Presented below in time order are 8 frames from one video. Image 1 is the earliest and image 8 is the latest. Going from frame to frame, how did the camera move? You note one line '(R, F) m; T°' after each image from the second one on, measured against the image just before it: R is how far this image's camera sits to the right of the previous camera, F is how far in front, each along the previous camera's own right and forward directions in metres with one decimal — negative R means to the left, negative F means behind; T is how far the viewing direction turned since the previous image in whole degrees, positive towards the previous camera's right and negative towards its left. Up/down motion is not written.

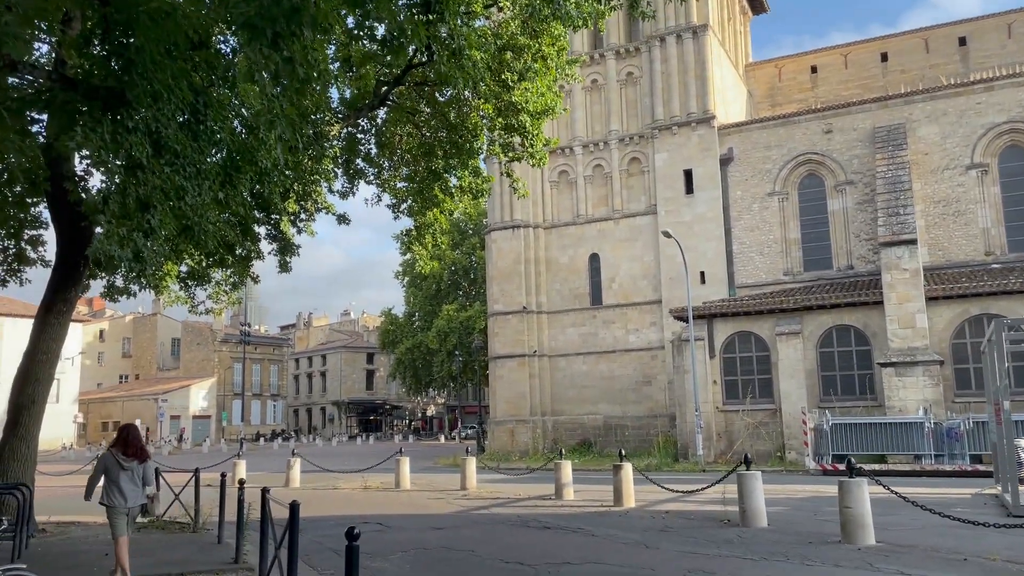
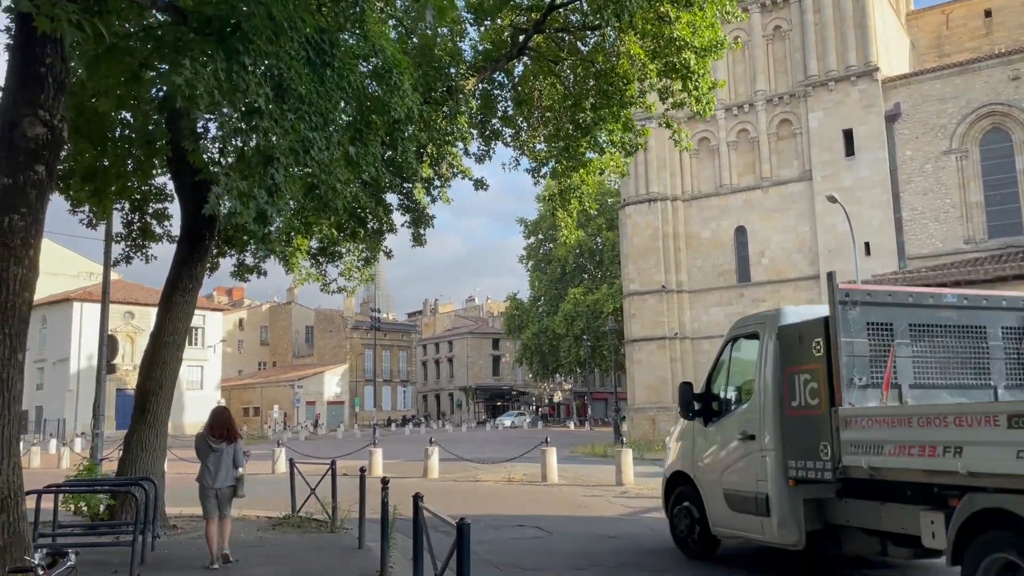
(-0.7, +1.9) m; -8°
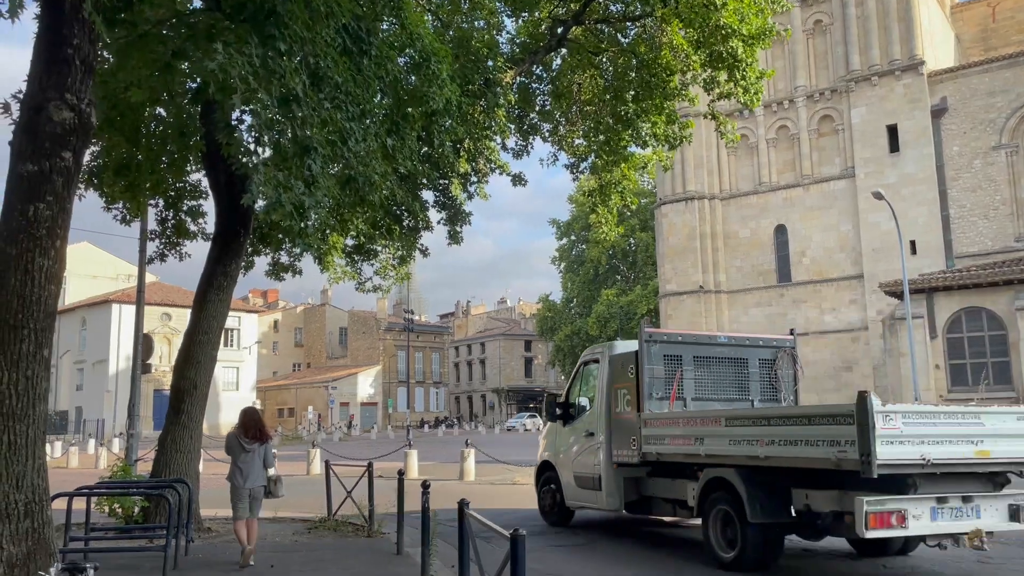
(-0.1, +0.4) m; -2°
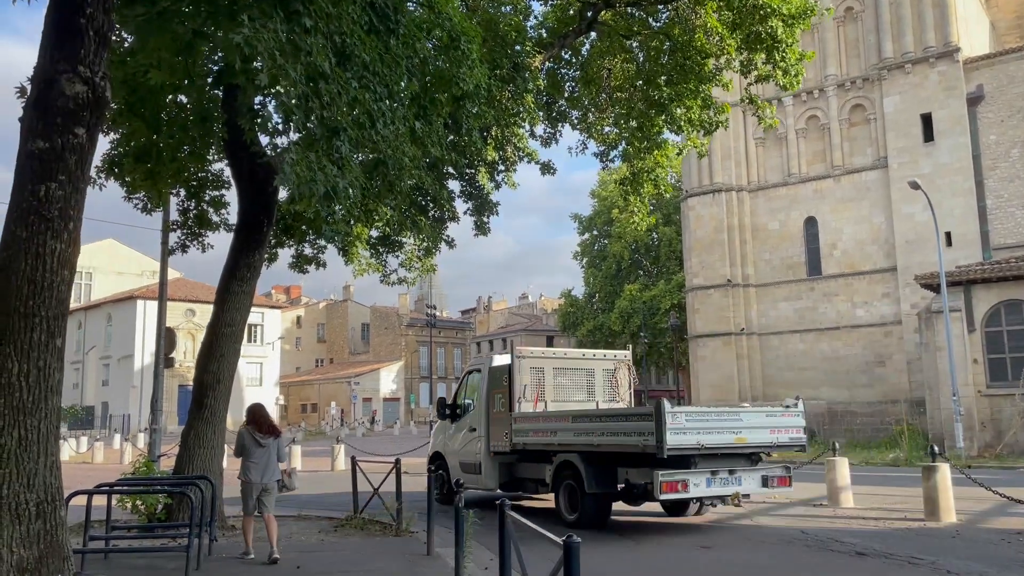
(-0.1, +0.4) m; -1°
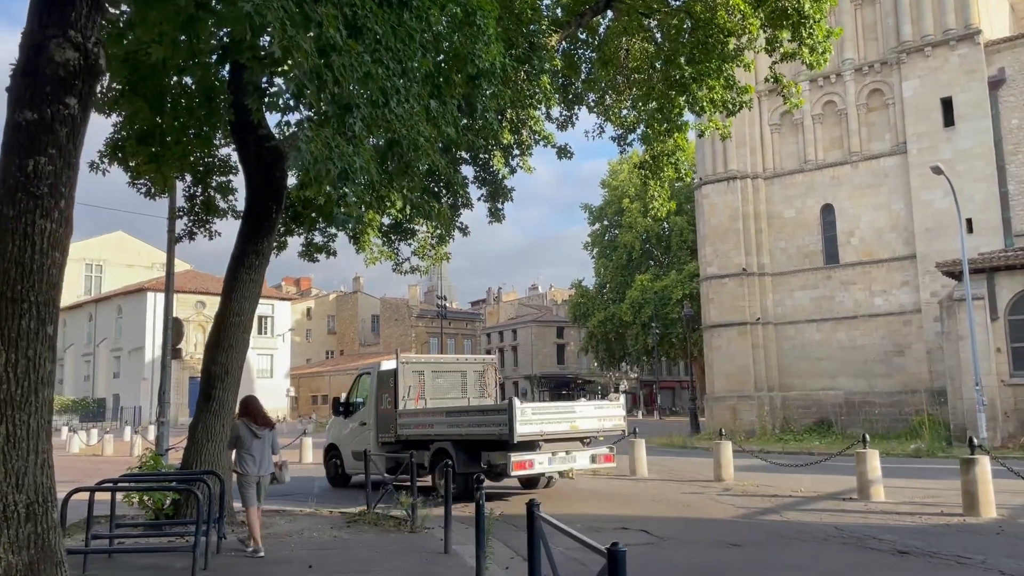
(-0.1, +0.4) m; -1°
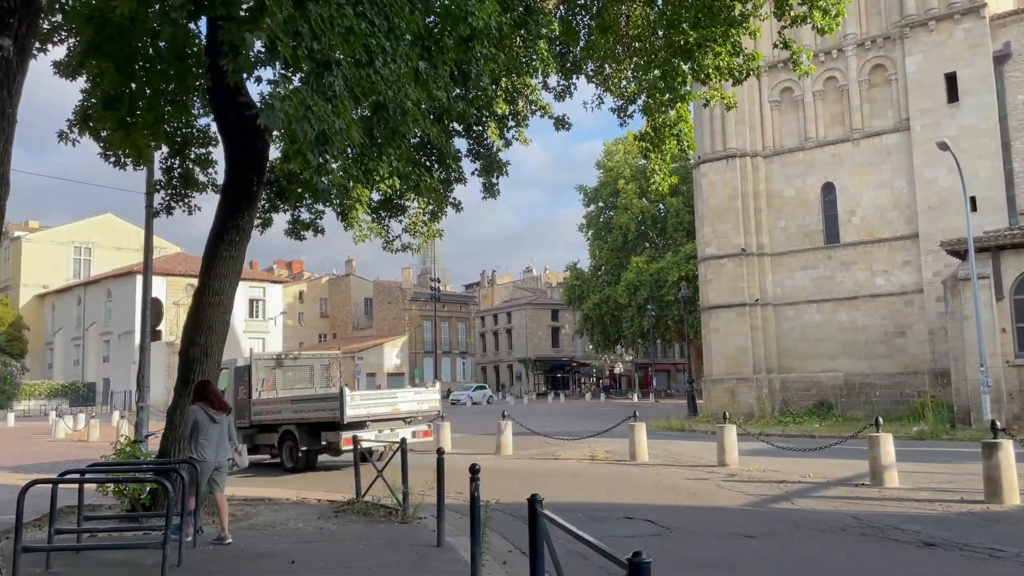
(0.0, +0.6) m; 0°
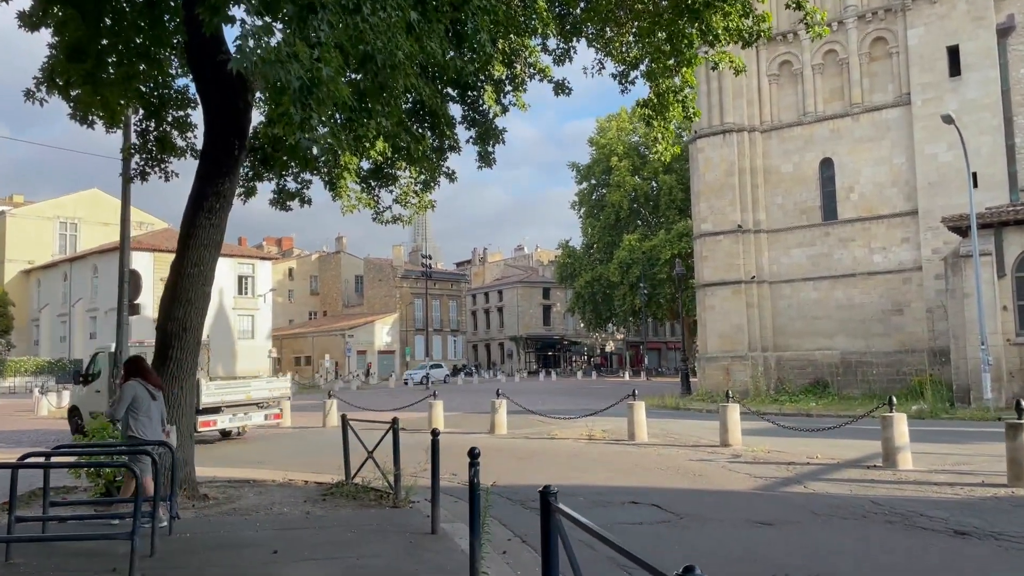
(-0.1, +0.6) m; +1°
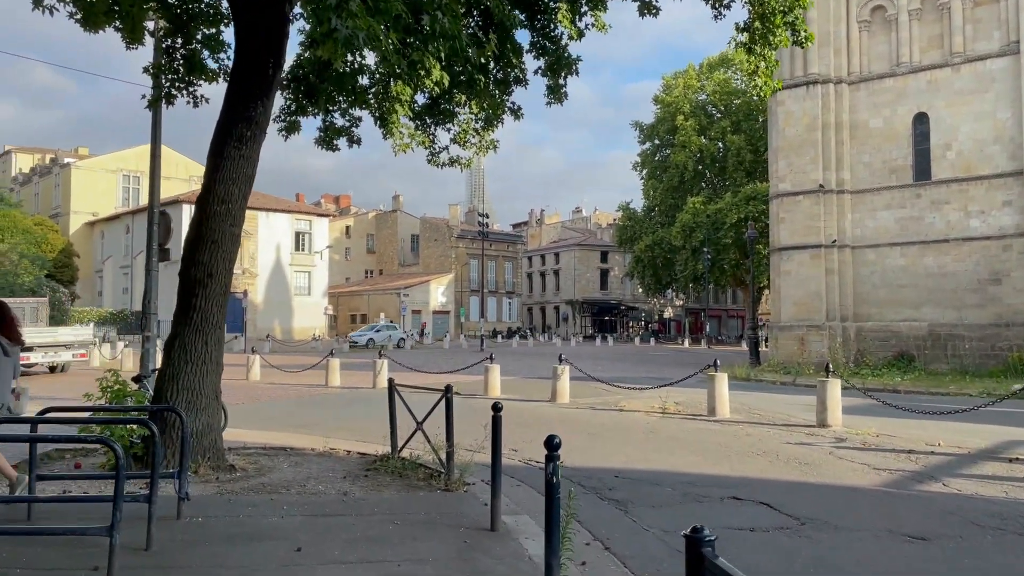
(-0.2, +1.5) m; -4°
